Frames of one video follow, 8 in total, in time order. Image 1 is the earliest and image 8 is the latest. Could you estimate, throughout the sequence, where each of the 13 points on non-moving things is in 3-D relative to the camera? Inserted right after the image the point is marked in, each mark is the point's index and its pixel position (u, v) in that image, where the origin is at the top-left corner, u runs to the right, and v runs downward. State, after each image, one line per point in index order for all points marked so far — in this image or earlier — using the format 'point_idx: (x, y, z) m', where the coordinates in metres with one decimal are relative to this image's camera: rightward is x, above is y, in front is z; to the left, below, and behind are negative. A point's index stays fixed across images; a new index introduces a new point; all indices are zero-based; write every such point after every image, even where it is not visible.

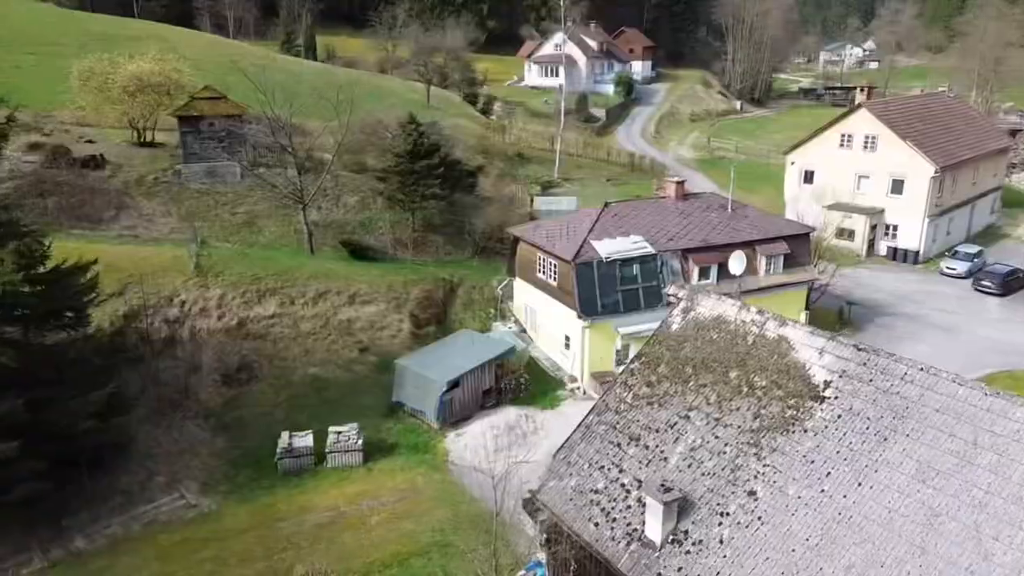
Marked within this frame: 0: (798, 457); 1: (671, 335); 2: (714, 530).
0: (+5.1, -3.0, +13.1) m
1: (+3.7, -1.0, +16.7) m
2: (+3.6, -4.3, +13.1) m
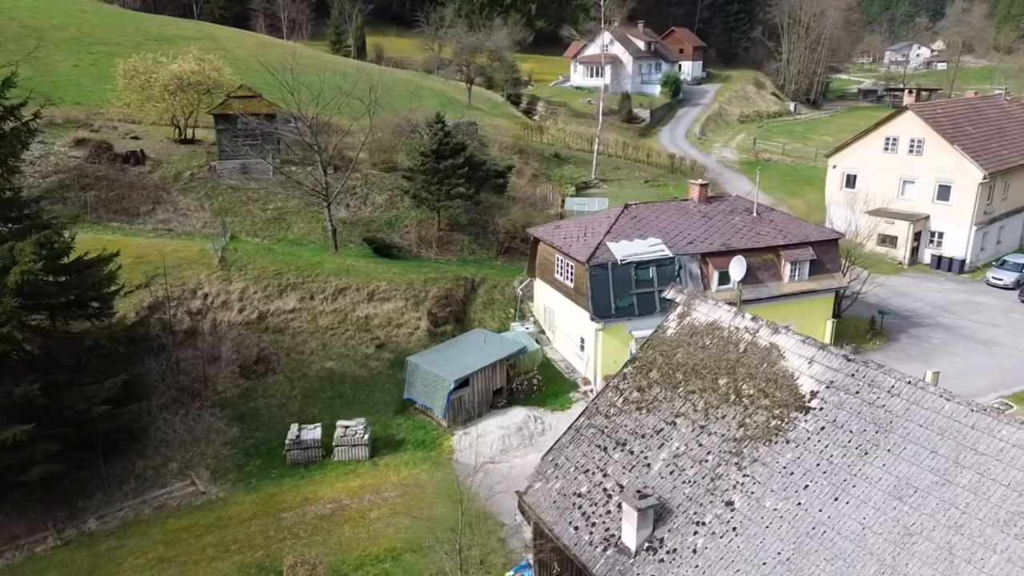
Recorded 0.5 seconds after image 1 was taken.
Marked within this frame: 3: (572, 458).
0: (+4.6, -3.2, +12.8) m
1: (+3.5, -1.1, +16.5) m
2: (+3.1, -4.4, +12.9) m
3: (+1.3, -3.7, +15.8) m
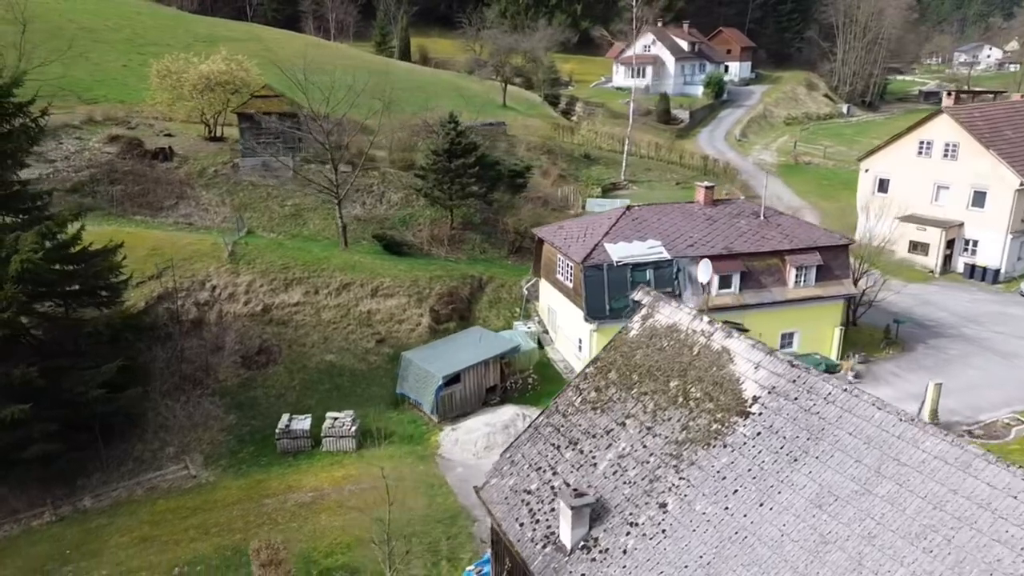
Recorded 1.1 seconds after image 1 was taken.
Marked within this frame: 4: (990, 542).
0: (+3.5, -3.2, +12.7) m
1: (+2.6, -1.2, +16.5) m
2: (+1.9, -4.4, +12.9) m
3: (+0.3, -3.6, +15.9) m
4: (+6.1, -3.2, +9.4) m
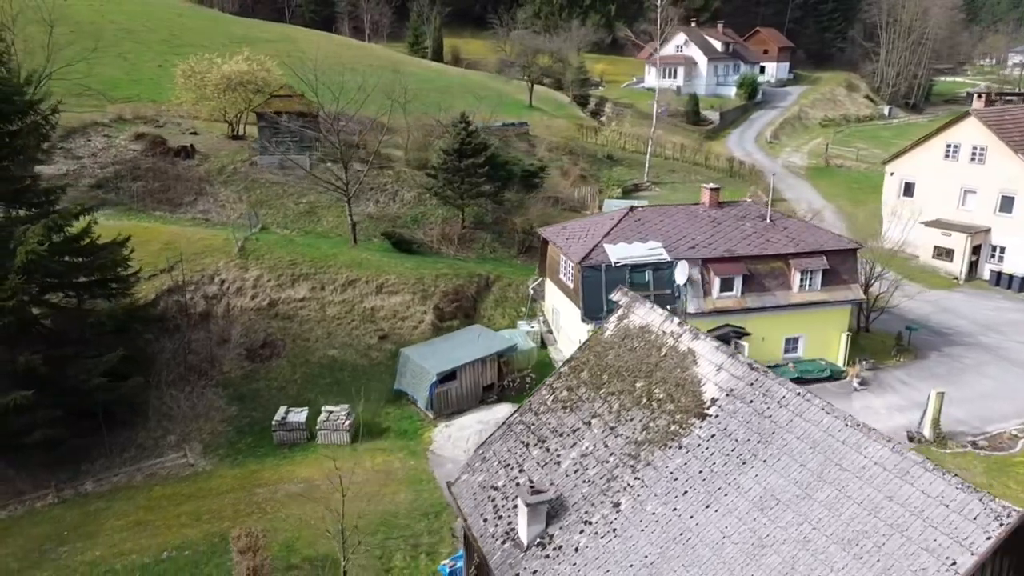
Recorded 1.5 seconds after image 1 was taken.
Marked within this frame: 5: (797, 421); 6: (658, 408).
0: (+2.6, -3.2, +12.7) m
1: (+2.0, -1.2, +16.5) m
2: (+1.1, -4.4, +13.0) m
3: (-0.3, -3.6, +16.1) m
4: (+5.1, -3.3, +9.3) m
5: (+4.5, -2.1, +11.7) m
6: (+2.8, -2.3, +14.0) m
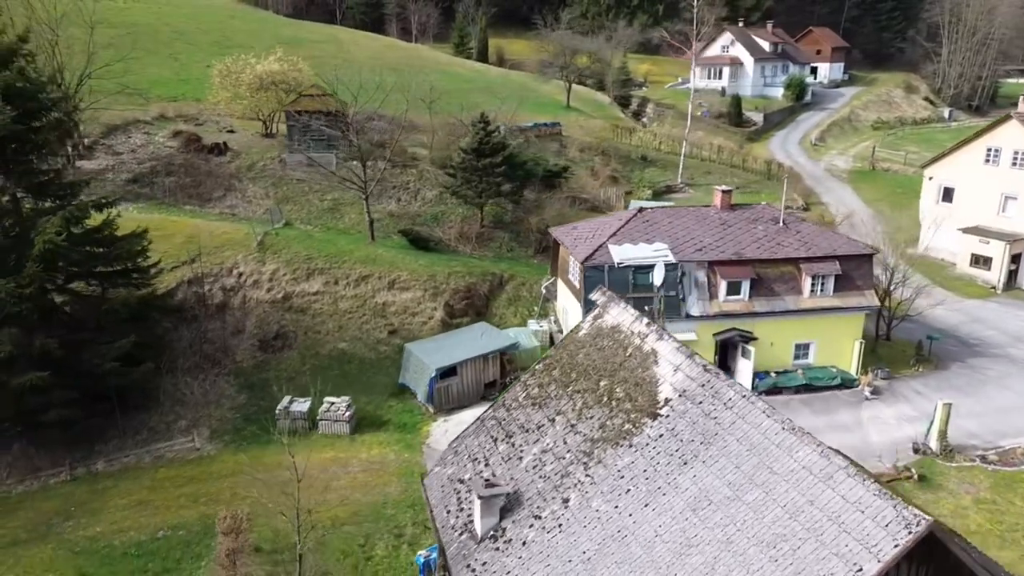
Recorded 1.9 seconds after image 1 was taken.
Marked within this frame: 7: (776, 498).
0: (+1.8, -3.2, +12.8) m
1: (+1.5, -1.1, +16.6) m
2: (+0.2, -4.4, +13.2) m
3: (-1.0, -3.5, +16.4) m
4: (+3.9, -3.3, +9.2) m
5: (+3.6, -2.1, +11.7) m
6: (+2.0, -2.3, +14.0) m
7: (+3.7, -2.9, +10.2) m
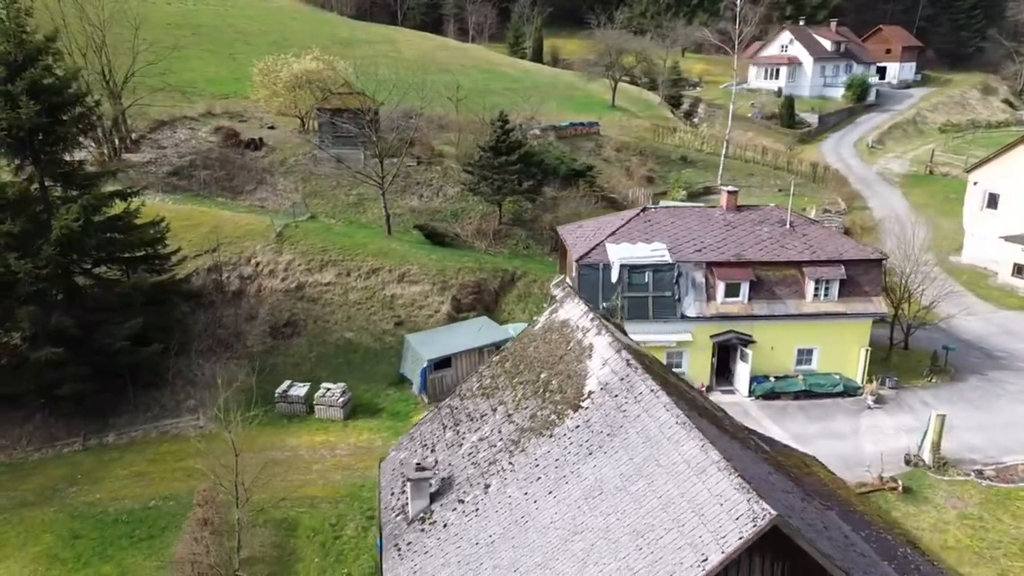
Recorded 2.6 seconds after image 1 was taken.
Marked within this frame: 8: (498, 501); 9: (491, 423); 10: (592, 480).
0: (+0.3, -3.1, +13.1) m
1: (+0.5, -1.0, +17.0) m
2: (-1.2, -4.2, +13.6) m
3: (-2.0, -3.3, +16.9) m
4: (+2.2, -3.3, +9.3) m
5: (+2.1, -2.1, +11.8) m
6: (+0.7, -2.1, +14.3) m
7: (+2.0, -2.9, +10.4) m
8: (-0.2, -3.7, +12.9) m
9: (-0.4, -2.8, +15.2) m
10: (+1.3, -3.0, +11.5) m
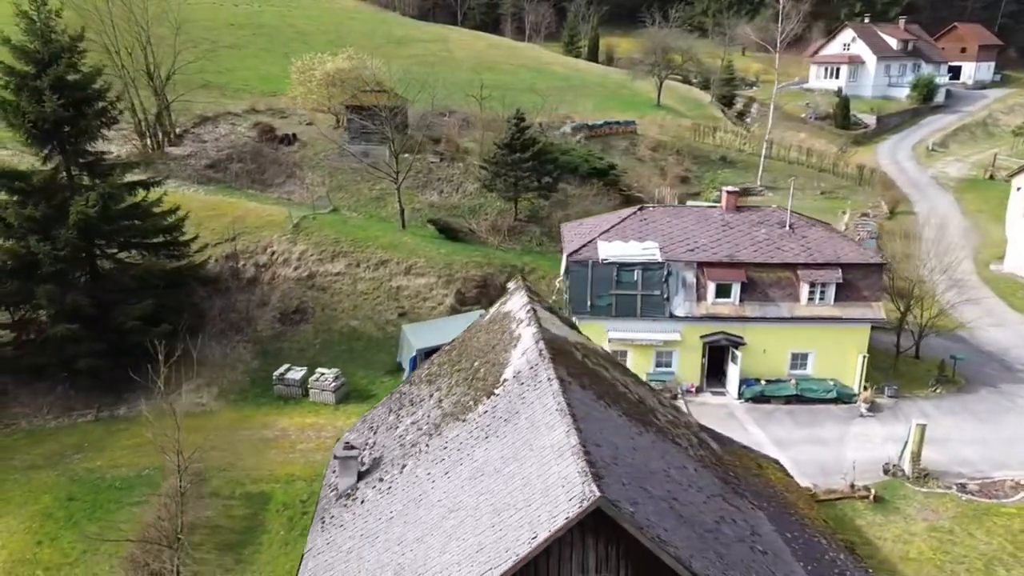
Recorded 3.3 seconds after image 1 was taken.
0: (-1.3, -2.9, +13.7) m
1: (-0.8, -0.8, +17.5) m
2: (-2.8, -3.9, +14.3) m
3: (-3.3, -3.1, +17.7) m
4: (+0.2, -3.1, +9.7) m
5: (+0.4, -1.9, +12.2) m
6: (-0.8, -2.0, +14.8) m
7: (+0.2, -2.7, +10.8) m
8: (-1.9, -3.5, +13.5) m
9: (-1.9, -2.6, +15.8) m
10: (-0.5, -2.8, +12.0) m
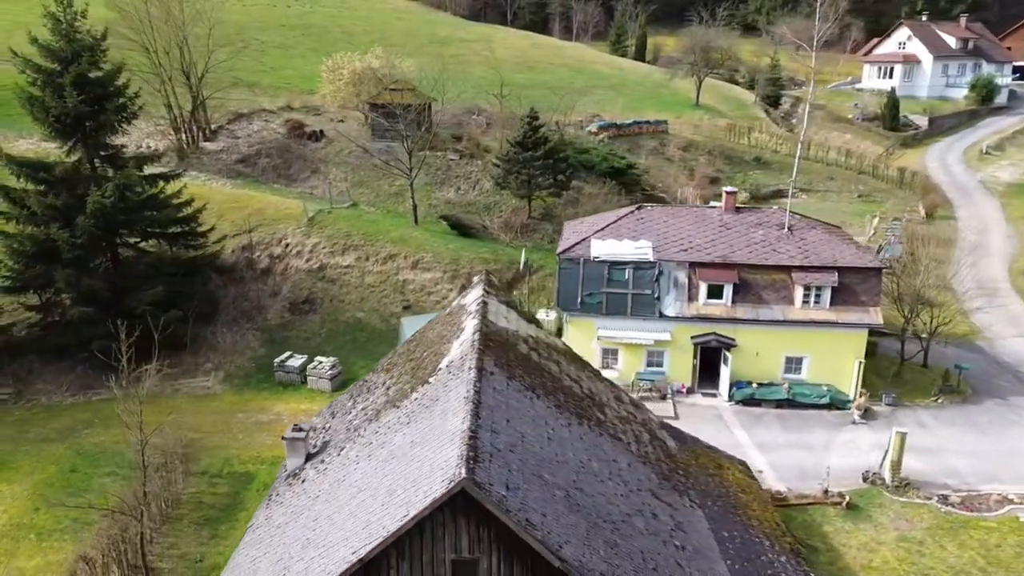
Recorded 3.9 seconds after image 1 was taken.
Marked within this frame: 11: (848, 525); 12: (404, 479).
0: (-2.6, -2.7, +14.2) m
1: (-1.7, -0.7, +18.0) m
2: (-4.1, -3.7, +15.0) m
3: (-4.3, -2.8, +18.3) m
4: (-1.5, -3.0, +10.1) m
5: (-1.1, -1.8, +12.6) m
6: (-2.0, -1.8, +15.3) m
7: (-1.4, -2.6, +11.2) m
8: (-3.3, -3.3, +14.1) m
9: (-3.0, -2.4, +16.3) m
10: (-2.0, -2.7, +12.5) m
11: (+8.9, -6.2, +19.3) m
12: (-1.6, -2.8, +10.9) m
